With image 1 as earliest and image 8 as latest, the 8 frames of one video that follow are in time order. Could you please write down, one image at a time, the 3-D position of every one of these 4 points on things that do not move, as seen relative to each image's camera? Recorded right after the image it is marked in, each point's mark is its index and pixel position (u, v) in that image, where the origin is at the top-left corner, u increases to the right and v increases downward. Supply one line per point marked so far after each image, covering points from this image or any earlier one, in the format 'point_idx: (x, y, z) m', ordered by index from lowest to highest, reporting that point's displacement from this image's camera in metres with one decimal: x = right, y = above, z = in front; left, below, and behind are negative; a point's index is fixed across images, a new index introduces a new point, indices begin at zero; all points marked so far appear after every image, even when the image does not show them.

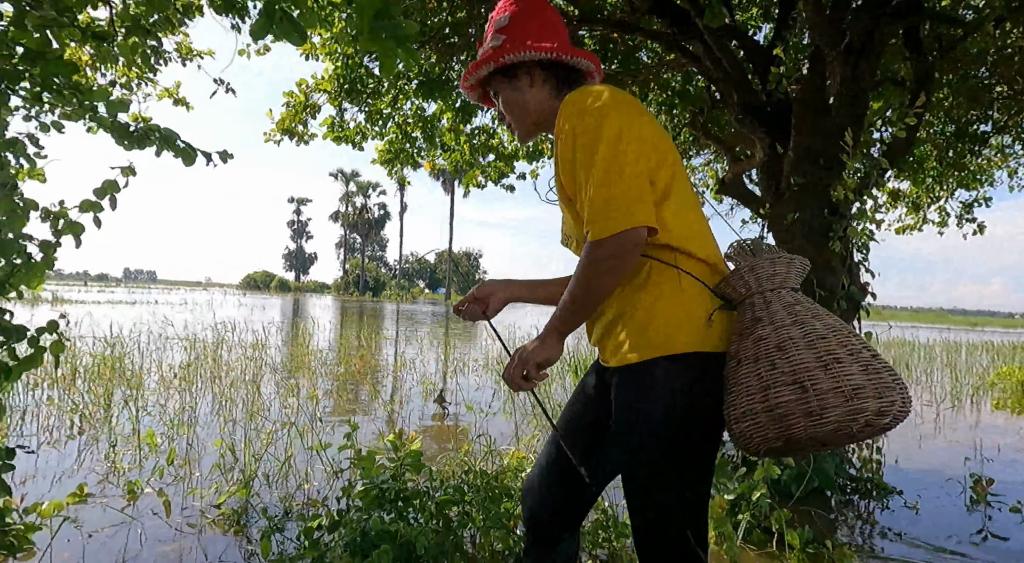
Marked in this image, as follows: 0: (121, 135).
0: (-1.9, +0.7, +3.3) m
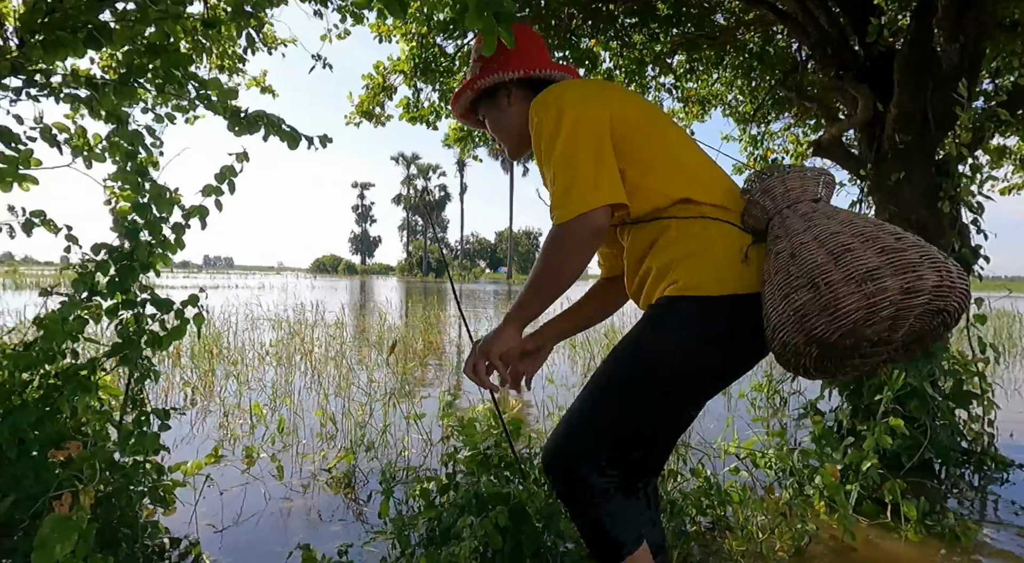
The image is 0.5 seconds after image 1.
0: (-1.4, +0.8, +3.5) m
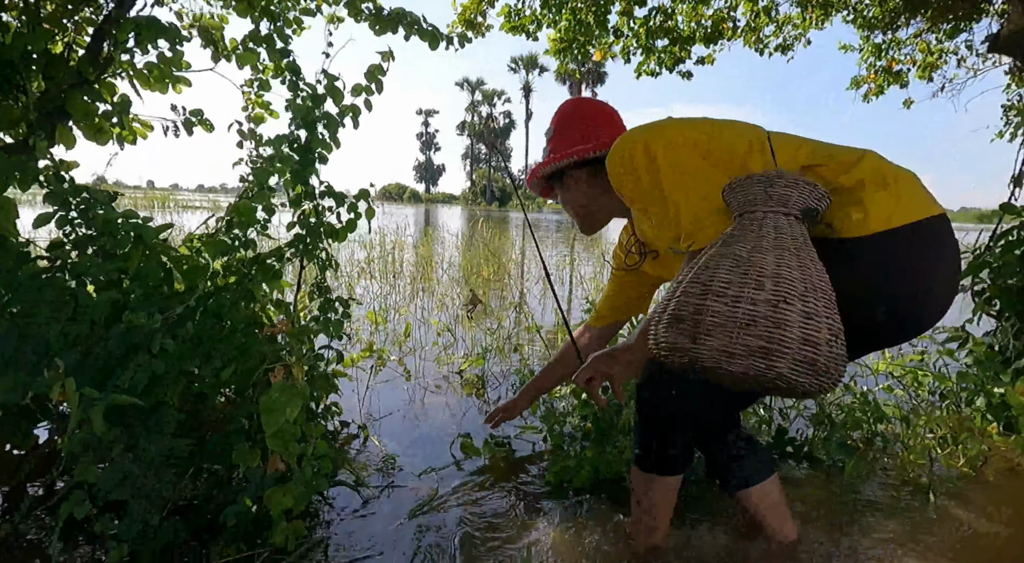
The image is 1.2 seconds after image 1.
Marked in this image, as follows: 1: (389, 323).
0: (-0.7, +1.3, +3.5) m
1: (-1.0, -0.4, +5.8) m
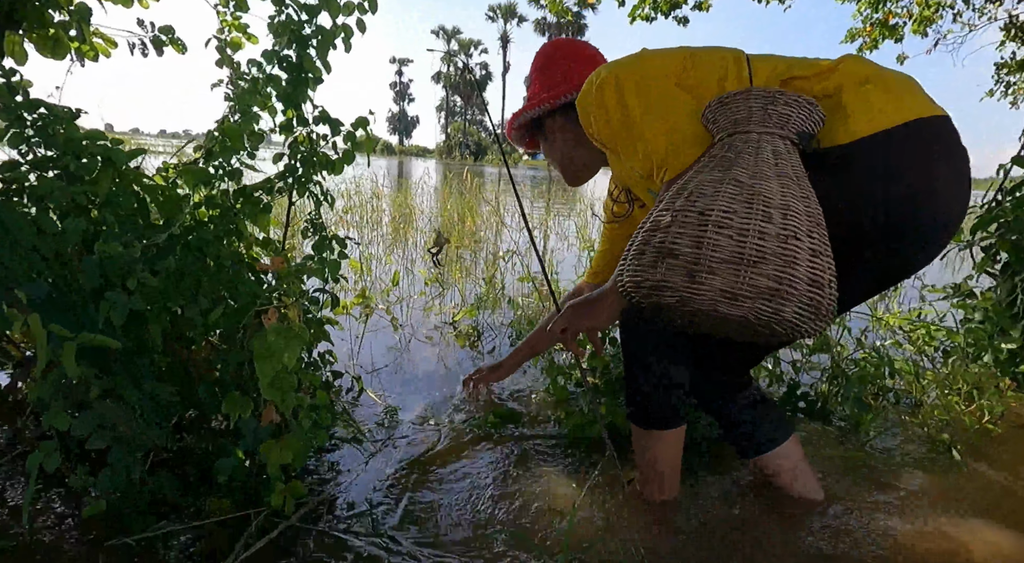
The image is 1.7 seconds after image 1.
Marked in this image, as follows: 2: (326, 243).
0: (-0.6, +1.6, +3.1) m
1: (-1.1, +0.1, +5.5) m
2: (-0.6, +0.1, +2.2) m
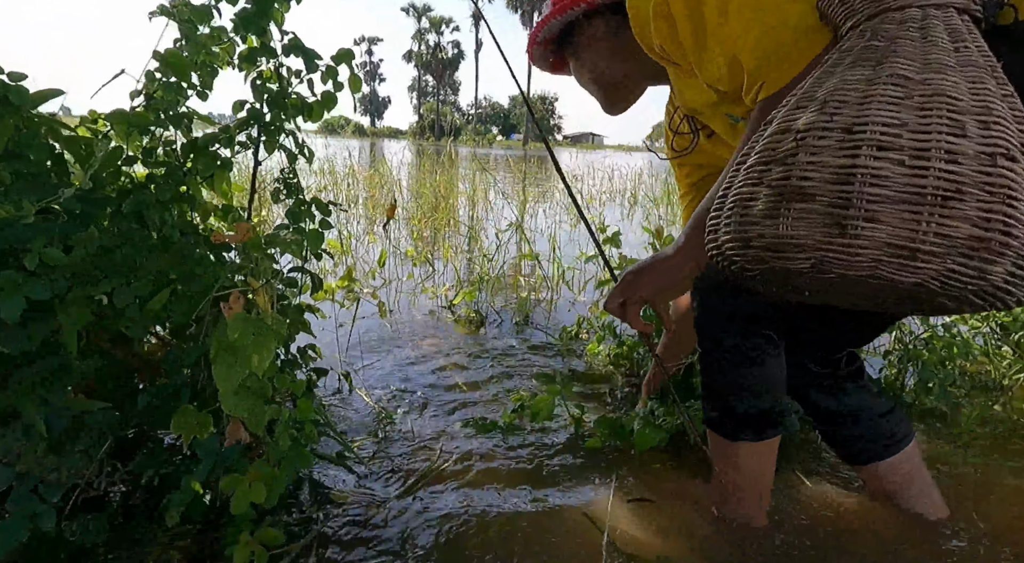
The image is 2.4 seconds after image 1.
0: (-0.6, +1.7, +2.6) m
1: (-1.1, +0.2, +5.0) m
2: (-0.5, +0.2, +1.8) m
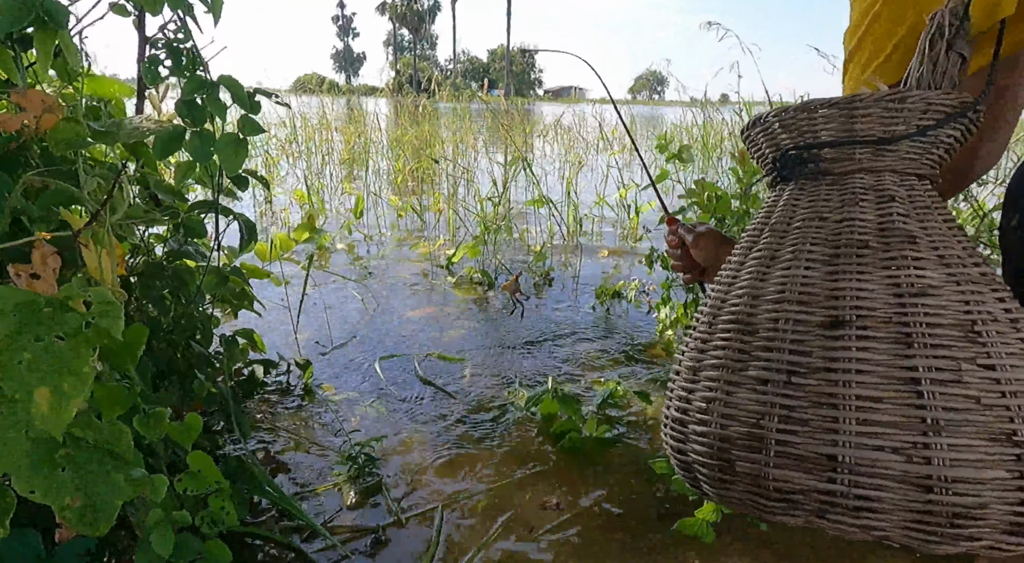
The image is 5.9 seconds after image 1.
0: (-0.6, +1.8, +1.8) m
1: (-1.1, +0.5, +4.3) m
2: (-0.4, +0.3, +1.0) m
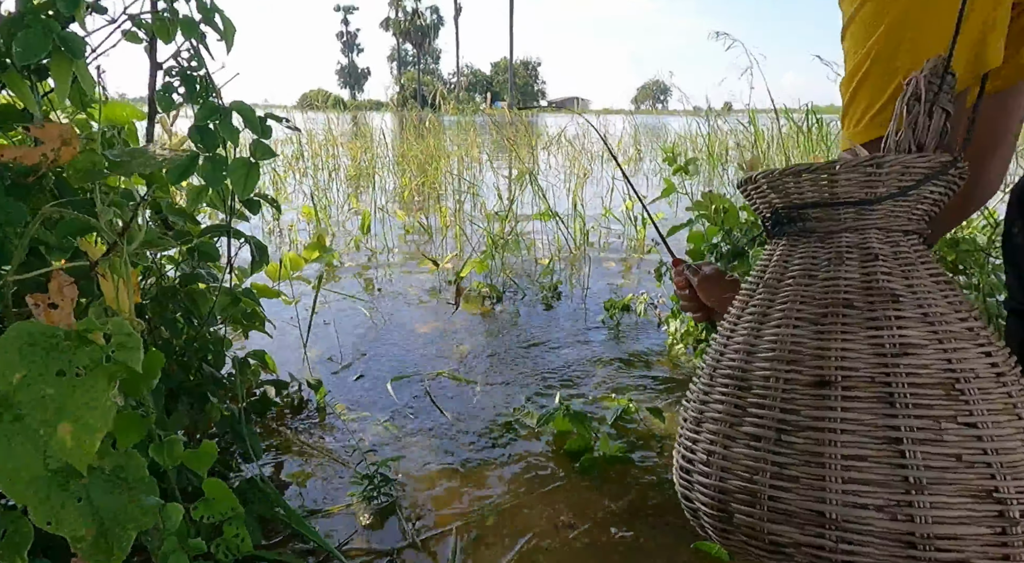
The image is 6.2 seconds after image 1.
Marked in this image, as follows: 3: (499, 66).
0: (-0.6, +1.7, +1.8) m
1: (-1.1, +0.4, +4.3) m
2: (-0.4, +0.2, +1.0) m
3: (-0.3, +5.0, +16.2) m
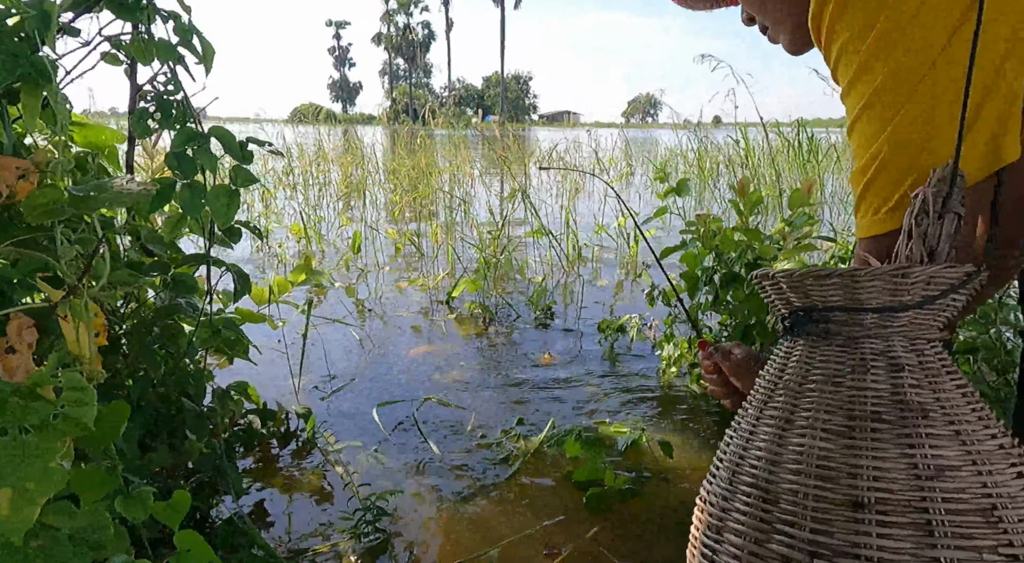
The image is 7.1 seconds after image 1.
0: (-0.6, +1.7, +1.8) m
1: (-1.1, +0.3, +4.2) m
2: (-0.4, +0.2, +1.0) m
3: (-0.5, +4.7, +16.3) m
